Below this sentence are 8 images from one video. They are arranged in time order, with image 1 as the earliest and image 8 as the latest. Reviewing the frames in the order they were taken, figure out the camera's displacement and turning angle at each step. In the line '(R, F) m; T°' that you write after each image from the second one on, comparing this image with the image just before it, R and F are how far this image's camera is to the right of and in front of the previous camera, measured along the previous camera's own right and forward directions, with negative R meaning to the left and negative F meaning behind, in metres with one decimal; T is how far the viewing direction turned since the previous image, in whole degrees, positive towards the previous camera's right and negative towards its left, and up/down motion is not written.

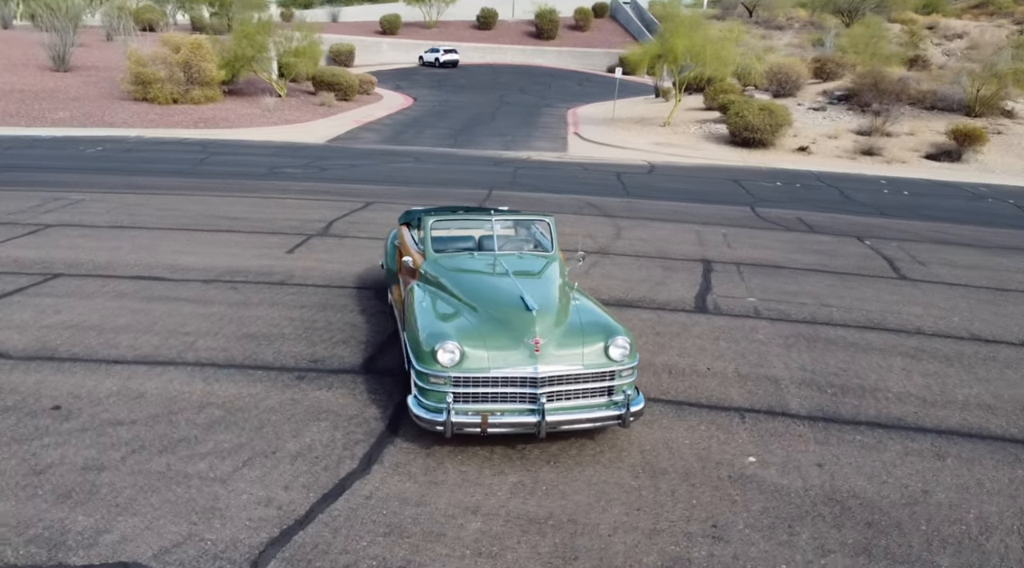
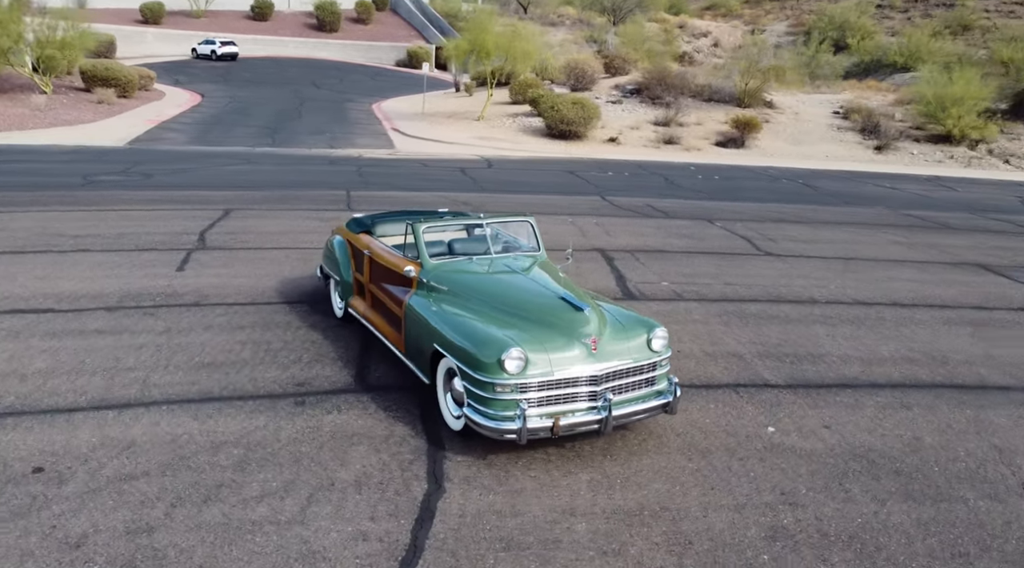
(-1.4, +0.2) m; +14°
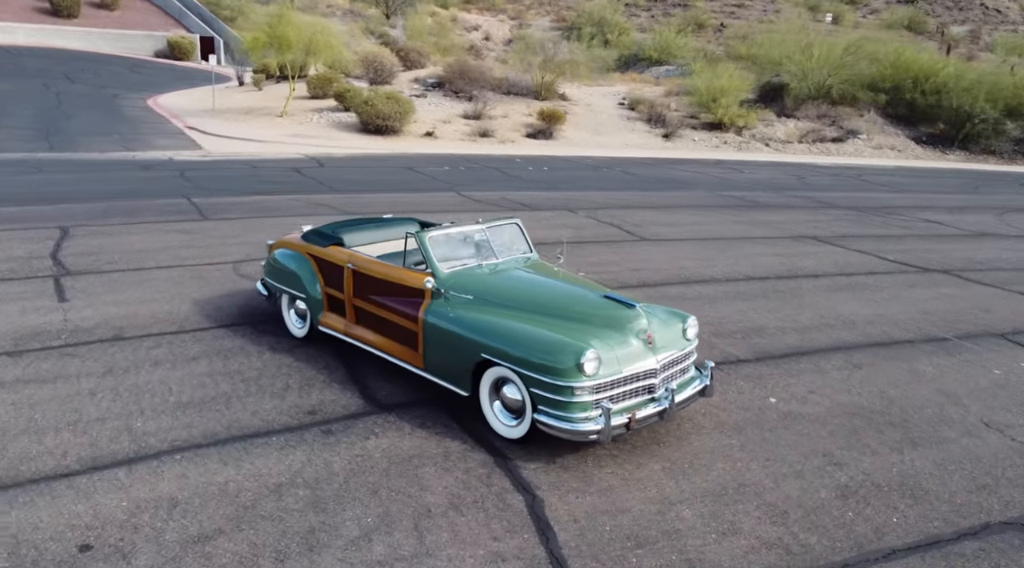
(-1.5, +0.2) m; +15°
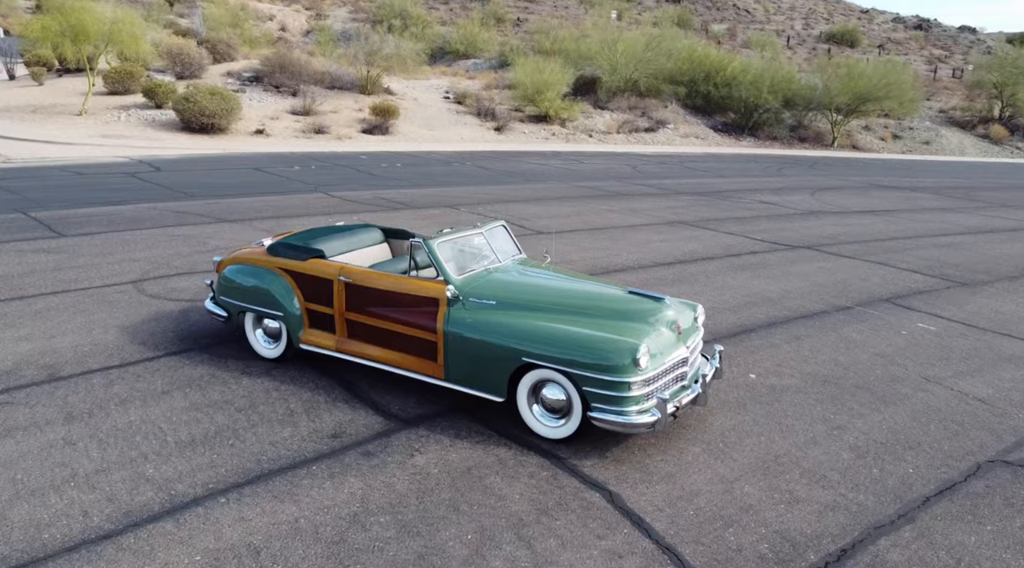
(-1.3, +0.1) m; +13°
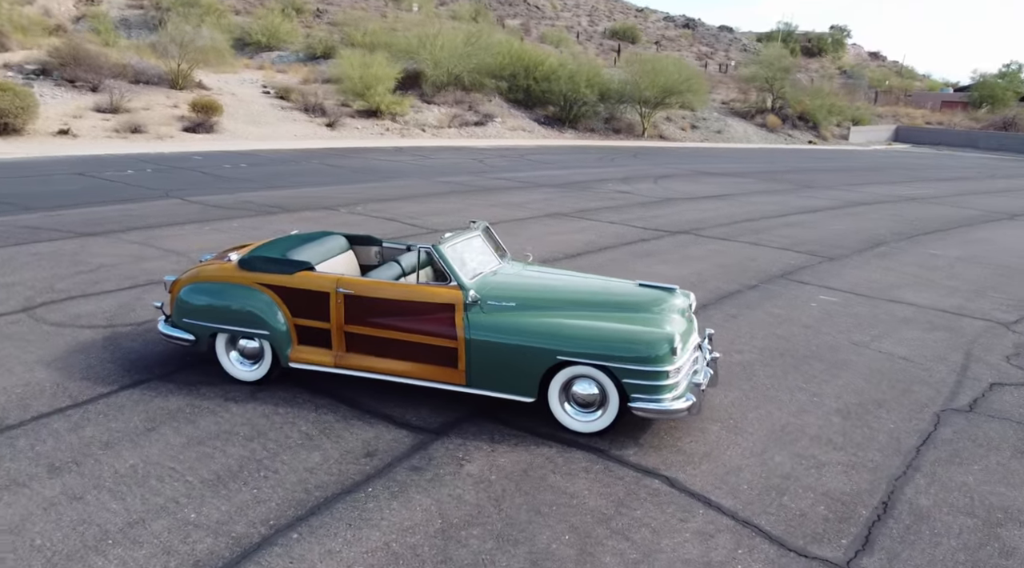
(-1.2, +0.1) m; +13°
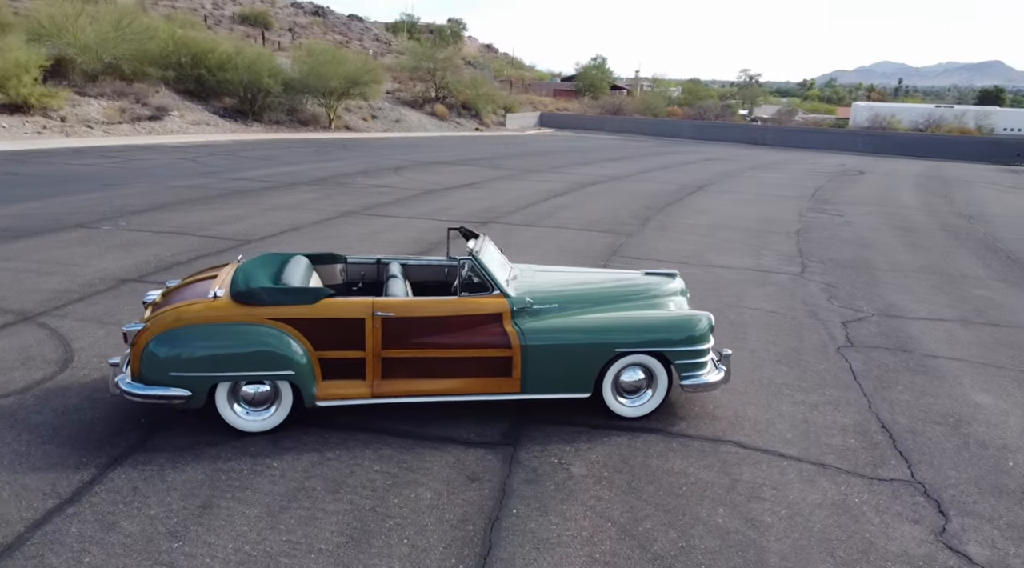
(-2.3, +0.4) m; +23°
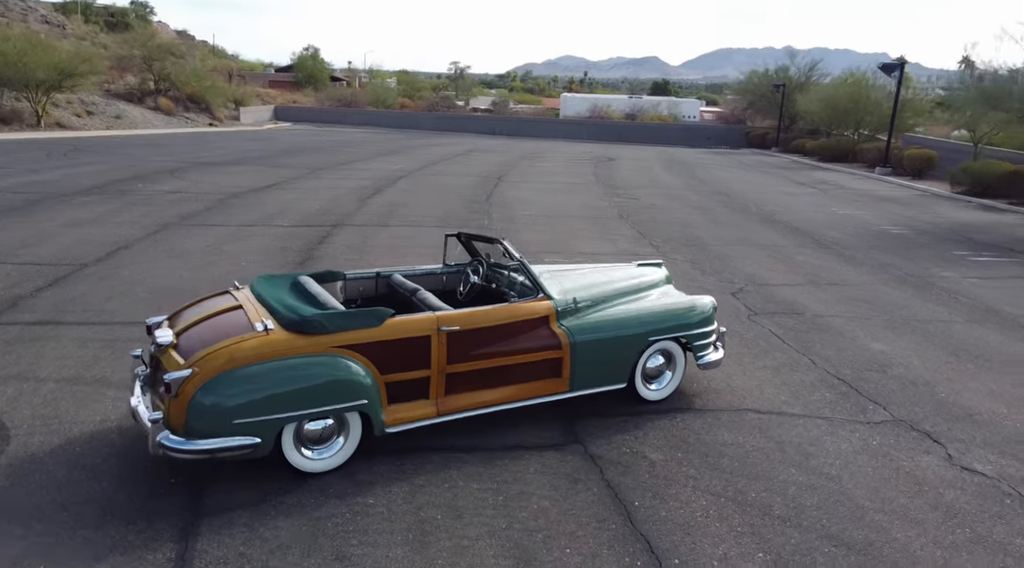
(-1.9, +0.3) m; +18°
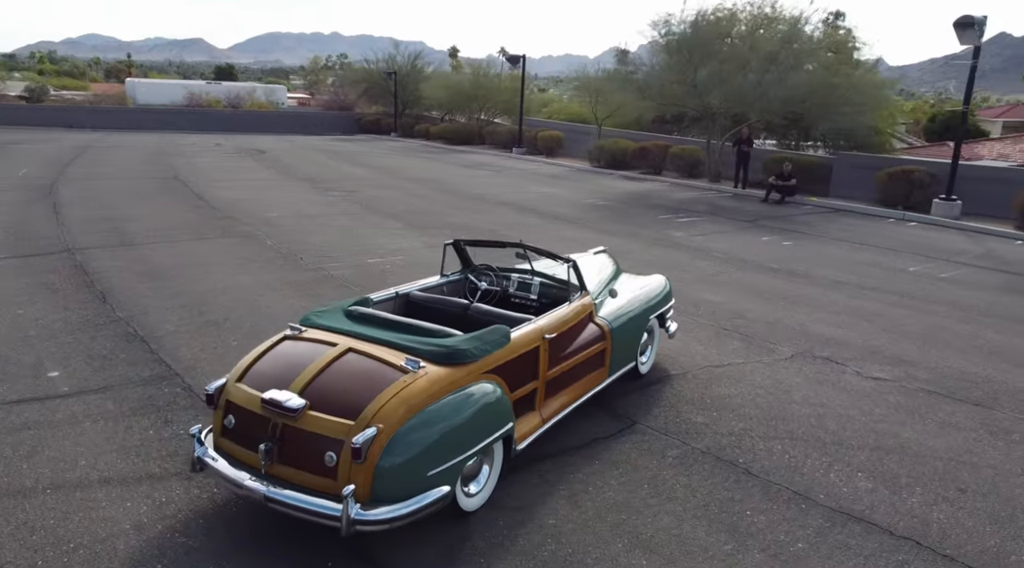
(-2.7, +0.6) m; +27°
